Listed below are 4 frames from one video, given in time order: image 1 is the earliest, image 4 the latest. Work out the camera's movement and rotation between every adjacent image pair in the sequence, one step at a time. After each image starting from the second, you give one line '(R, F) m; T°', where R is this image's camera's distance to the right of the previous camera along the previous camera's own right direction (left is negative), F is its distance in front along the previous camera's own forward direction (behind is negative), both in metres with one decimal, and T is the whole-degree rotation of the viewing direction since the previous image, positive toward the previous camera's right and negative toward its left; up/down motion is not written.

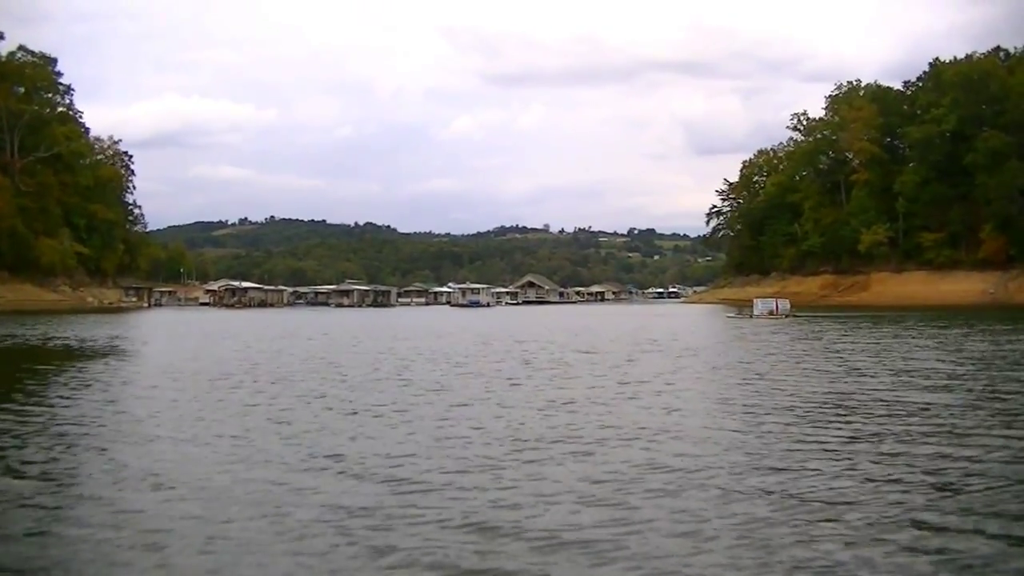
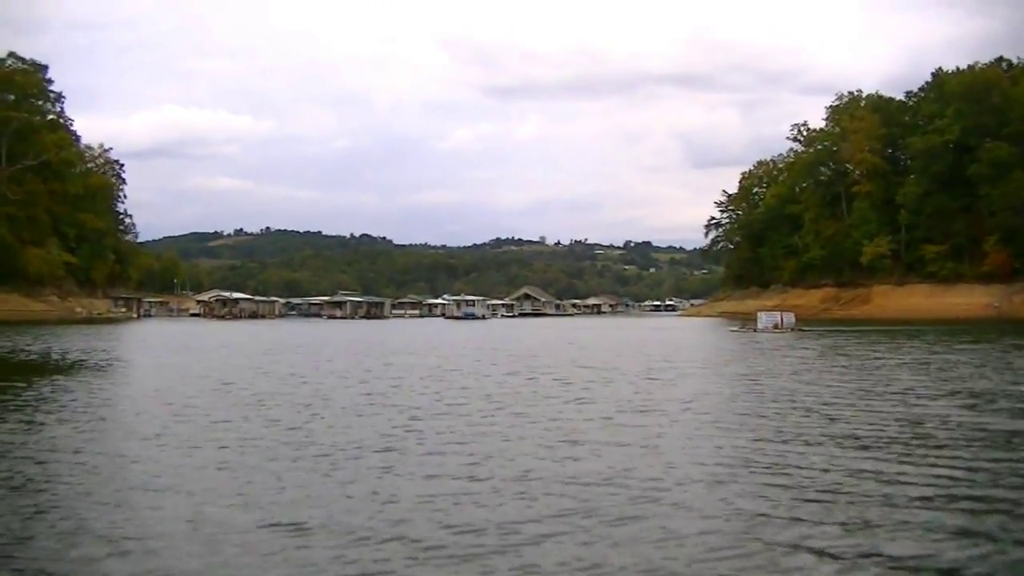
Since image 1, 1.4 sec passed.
(-0.1, +1.4) m; 0°
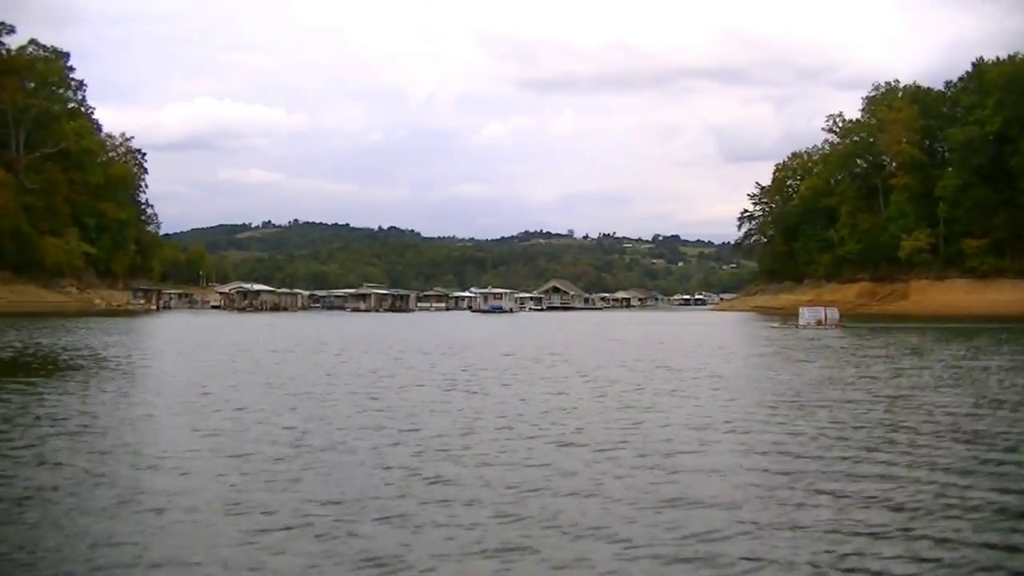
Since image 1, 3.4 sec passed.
(+0.1, +2.4) m; -2°
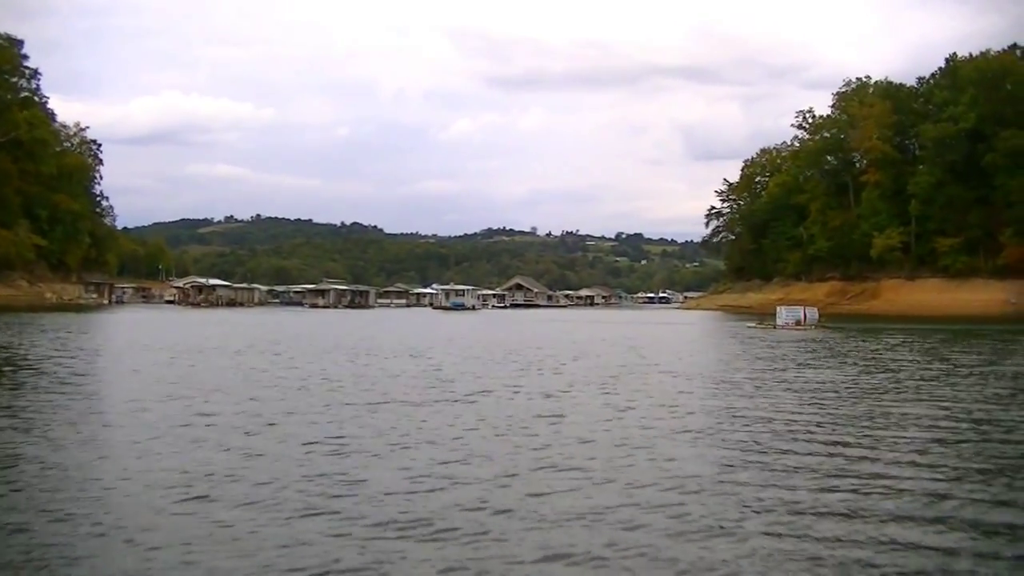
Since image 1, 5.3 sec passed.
(-0.2, +1.7) m; +2°
